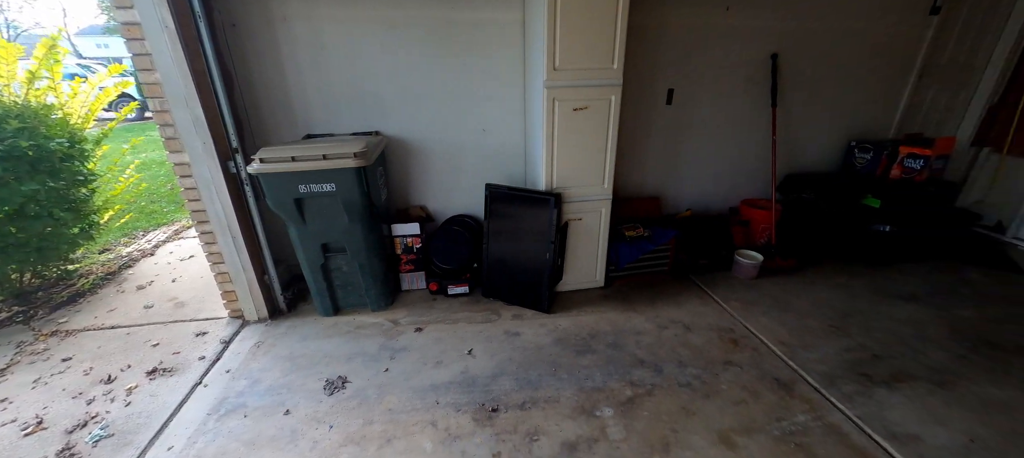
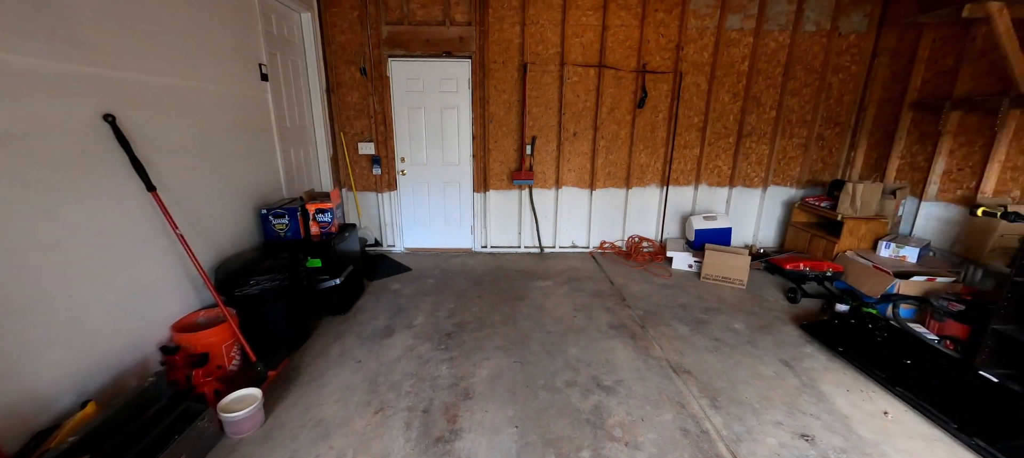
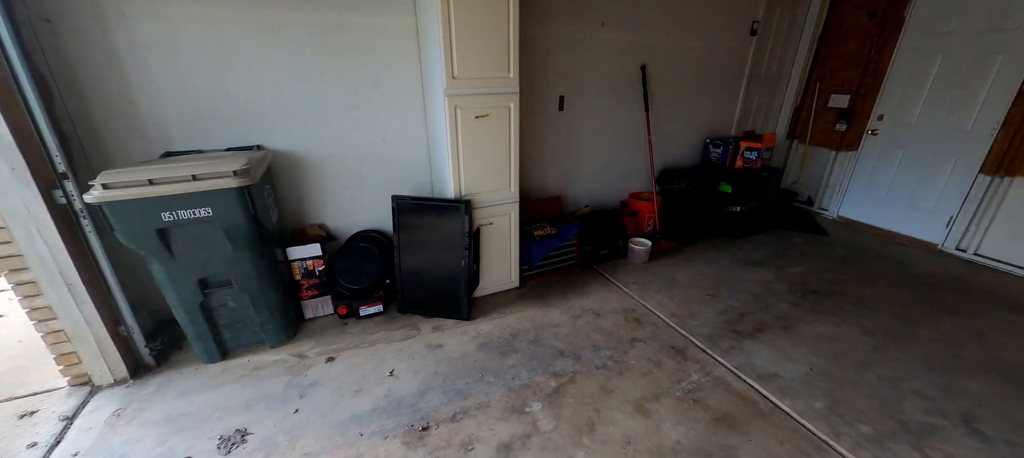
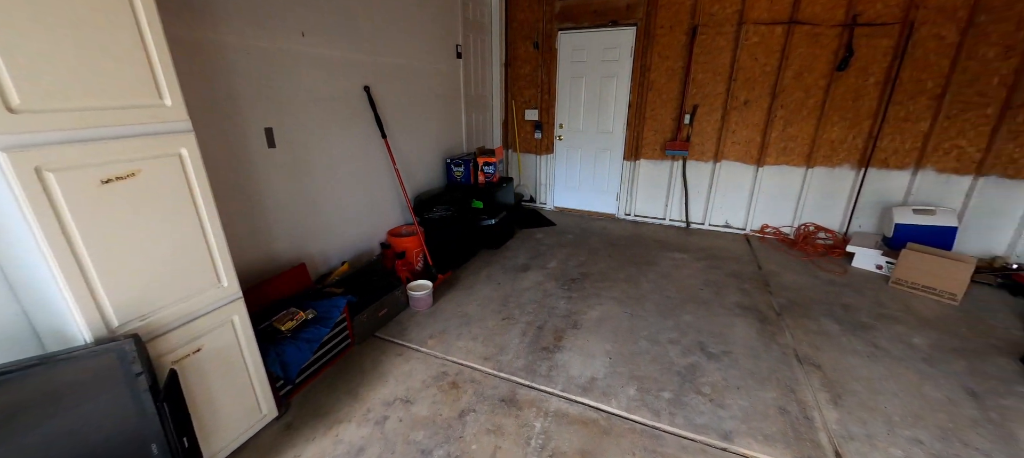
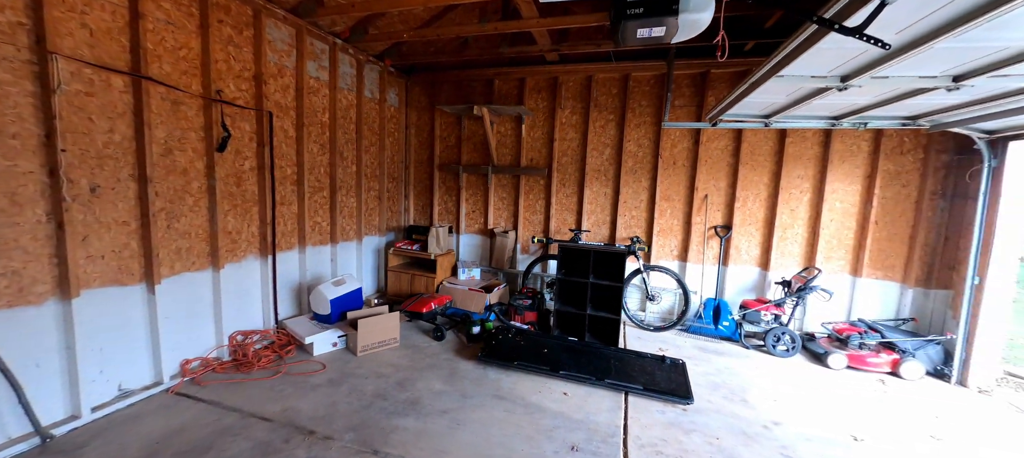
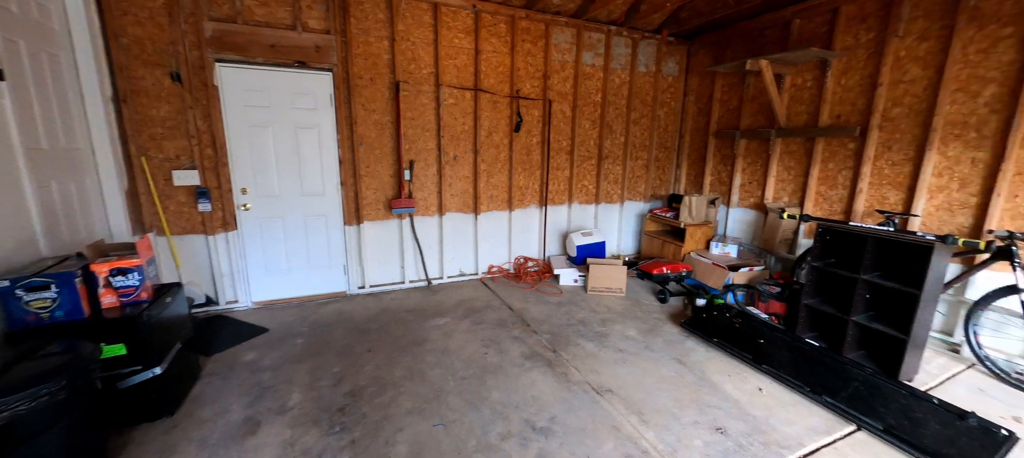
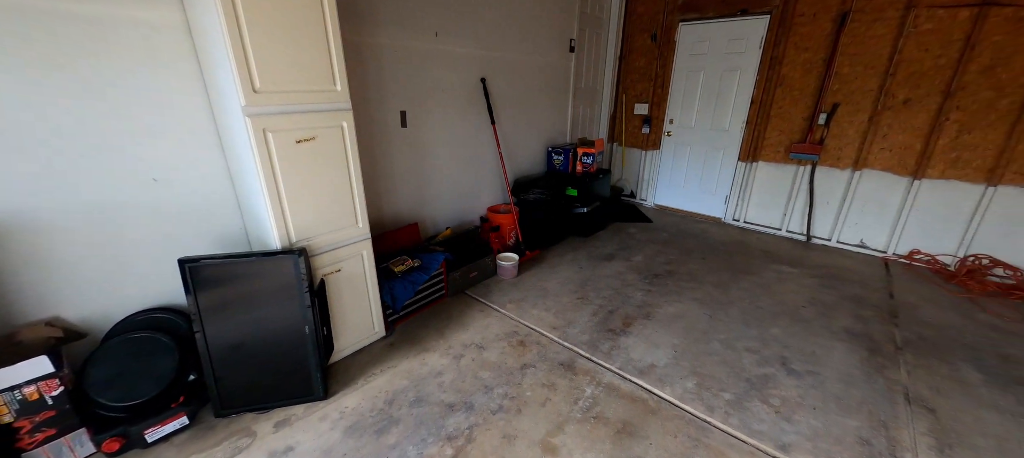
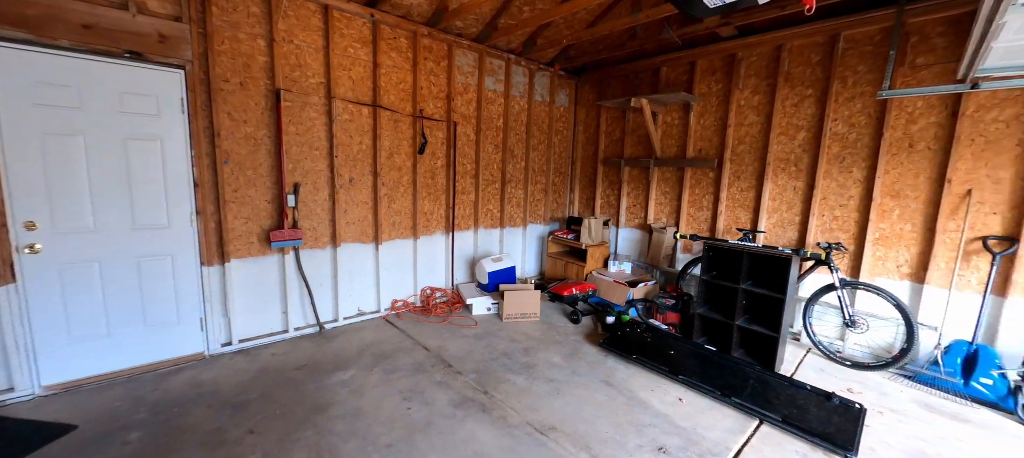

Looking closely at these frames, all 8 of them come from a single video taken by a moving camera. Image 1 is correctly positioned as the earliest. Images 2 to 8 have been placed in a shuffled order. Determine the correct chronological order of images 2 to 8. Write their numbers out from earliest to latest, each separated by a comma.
3, 7, 4, 2, 6, 8, 5
